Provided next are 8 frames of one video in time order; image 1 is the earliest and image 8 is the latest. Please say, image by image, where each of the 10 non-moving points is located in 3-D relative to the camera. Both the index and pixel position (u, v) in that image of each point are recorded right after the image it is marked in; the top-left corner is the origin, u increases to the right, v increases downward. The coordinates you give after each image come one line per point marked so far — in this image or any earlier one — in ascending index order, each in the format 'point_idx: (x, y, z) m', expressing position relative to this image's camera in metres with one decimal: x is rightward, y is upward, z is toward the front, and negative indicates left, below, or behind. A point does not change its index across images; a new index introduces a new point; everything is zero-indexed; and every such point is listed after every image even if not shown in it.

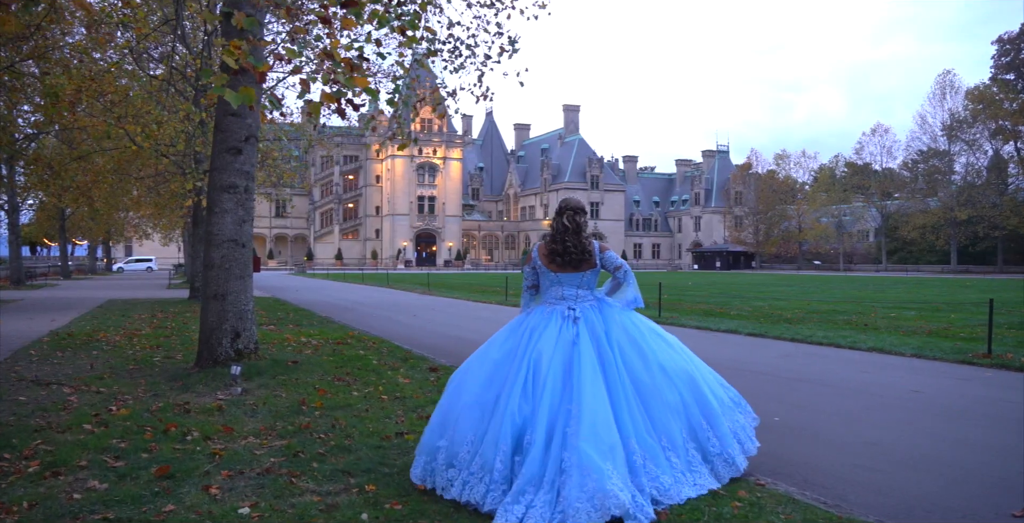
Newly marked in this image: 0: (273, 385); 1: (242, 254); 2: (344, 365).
0: (-2.4, -1.3, +7.6) m
1: (-3.1, +0.1, +8.5) m
2: (-2.0, -1.2, +9.0) m
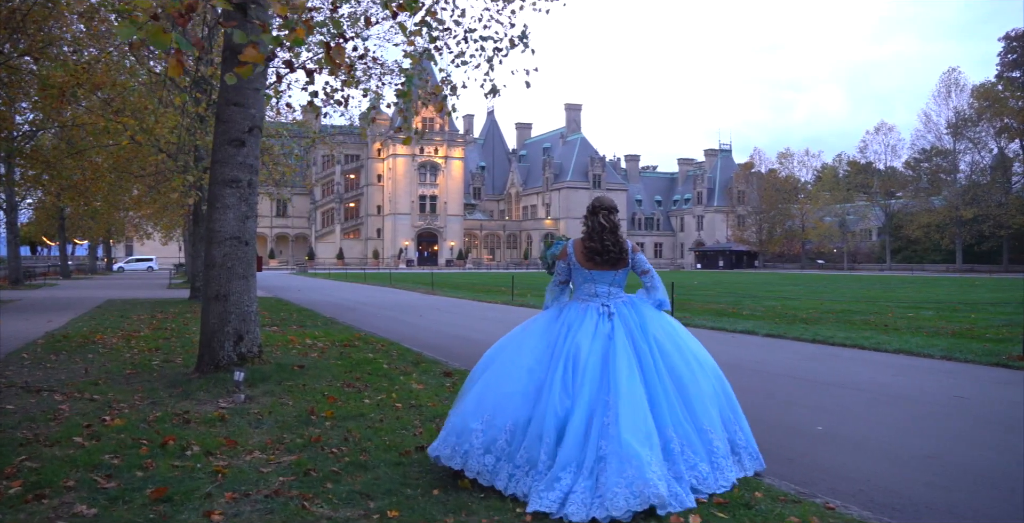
0: (-2.2, -1.2, +7.1) m
1: (-2.9, +0.1, +8.0) m
2: (-1.8, -1.2, +8.6) m
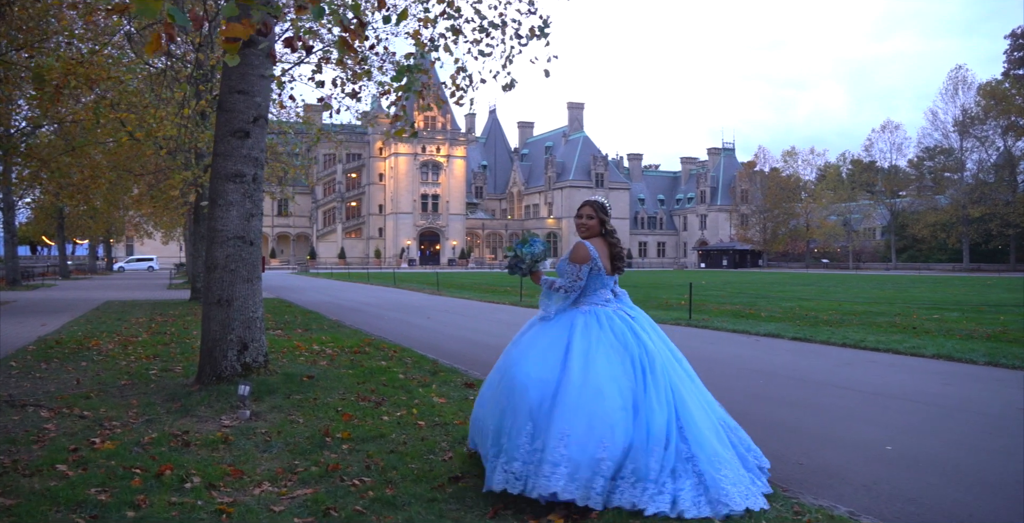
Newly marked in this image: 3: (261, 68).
0: (-2.0, -1.3, +6.5) m
1: (-2.6, +0.1, +7.4) m
2: (-1.5, -1.2, +7.9) m
3: (-2.5, +1.9, +7.4) m
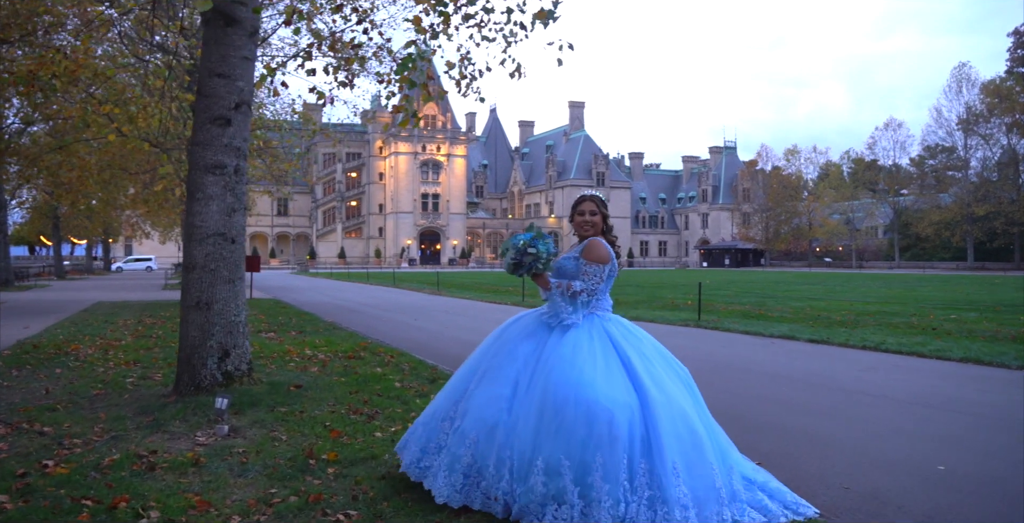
0: (-1.9, -1.3, +5.9) m
1: (-2.5, +0.1, +6.8) m
2: (-1.5, -1.2, +7.3) m
3: (-2.4, +1.9, +6.8) m
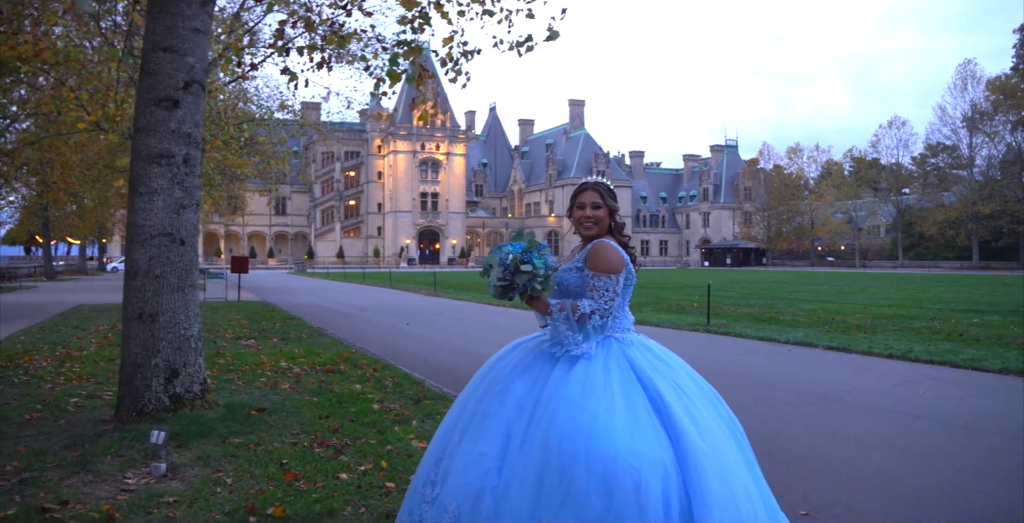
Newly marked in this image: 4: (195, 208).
0: (-1.9, -1.3, +4.9) m
1: (-2.6, +0.1, +5.8) m
2: (-1.5, -1.3, +6.4) m
3: (-2.5, +1.9, +5.9) m
4: (-2.5, +0.4, +6.0) m
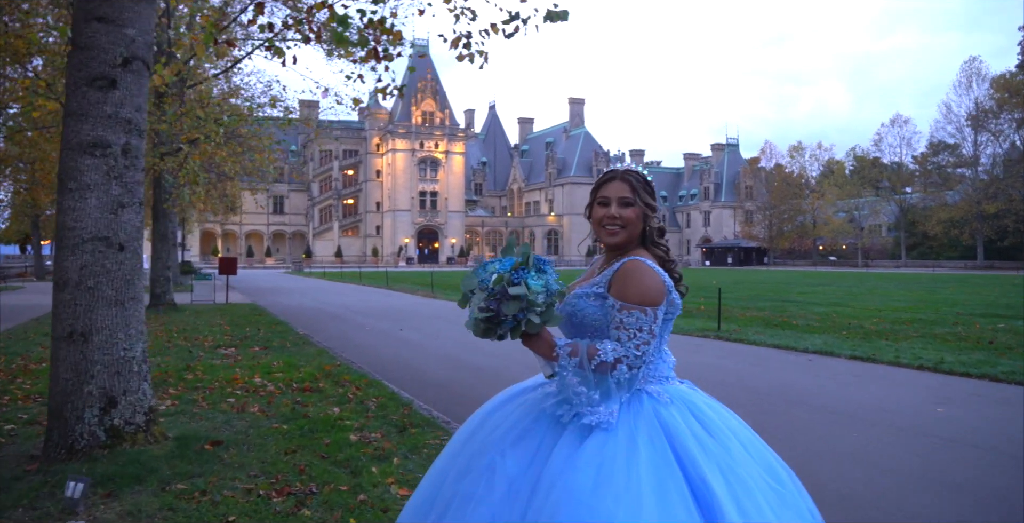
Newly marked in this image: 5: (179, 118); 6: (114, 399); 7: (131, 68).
0: (-2.0, -1.4, +4.1) m
1: (-2.6, 0.0, +4.9) m
2: (-1.5, -1.3, +5.5) m
3: (-2.5, +1.8, +5.0) m
4: (-2.5, +0.4, +5.1) m
5: (-6.8, +2.9, +15.3) m
6: (-2.6, -0.9, +5.0) m
7: (-2.5, +1.3, +5.0) m
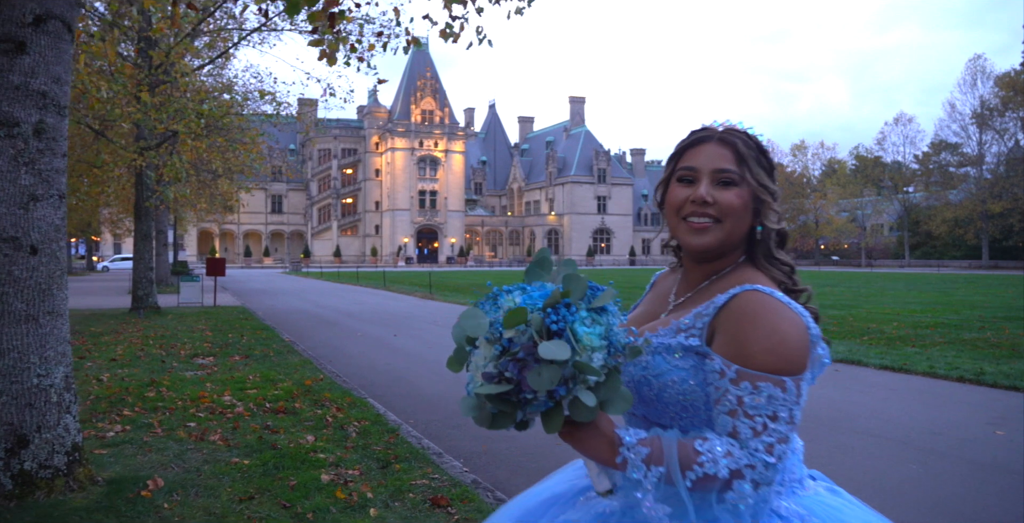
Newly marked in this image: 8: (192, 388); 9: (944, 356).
0: (-1.9, -1.4, +3.1) m
1: (-2.6, 0.0, +4.0) m
2: (-1.5, -1.4, +4.5) m
3: (-2.5, +1.8, +4.0) m
4: (-2.5, +0.3, +4.1) m
5: (-6.8, +2.9, +14.4) m
6: (-2.6, -0.9, +4.0) m
7: (-2.5, +1.2, +4.0) m
8: (-3.5, -1.4, +8.1) m
9: (+6.9, -1.5, +11.7) m
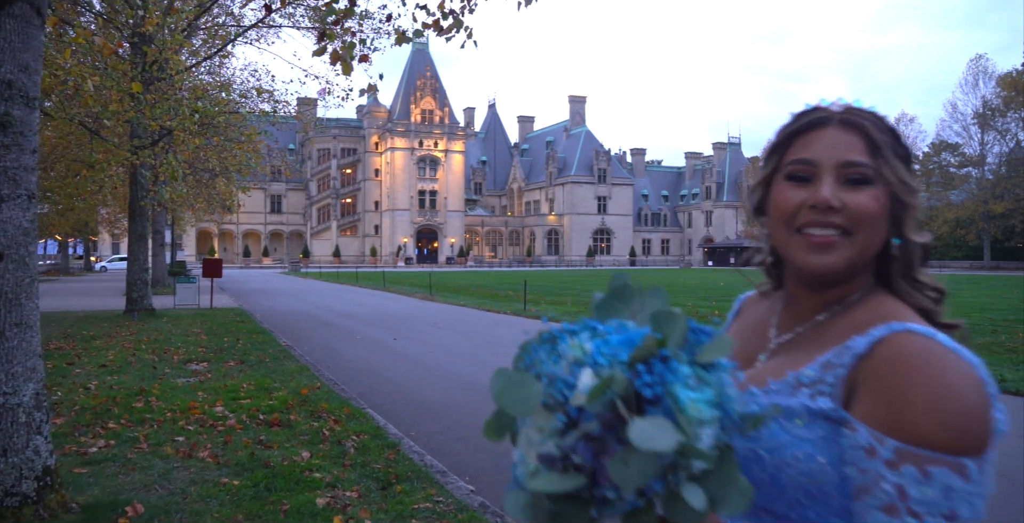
0: (-1.9, -1.4, +2.8) m
1: (-2.5, -0.1, +3.6) m
2: (-1.5, -1.4, +4.2) m
3: (-2.4, +1.8, +3.7) m
4: (-2.5, +0.3, +3.8) m
5: (-6.8, +2.9, +14.0) m
6: (-2.6, -1.0, +3.7) m
7: (-2.4, +1.2, +3.7) m
8: (-3.4, -1.4, +7.7) m
9: (+7.0, -1.5, +11.4) m
